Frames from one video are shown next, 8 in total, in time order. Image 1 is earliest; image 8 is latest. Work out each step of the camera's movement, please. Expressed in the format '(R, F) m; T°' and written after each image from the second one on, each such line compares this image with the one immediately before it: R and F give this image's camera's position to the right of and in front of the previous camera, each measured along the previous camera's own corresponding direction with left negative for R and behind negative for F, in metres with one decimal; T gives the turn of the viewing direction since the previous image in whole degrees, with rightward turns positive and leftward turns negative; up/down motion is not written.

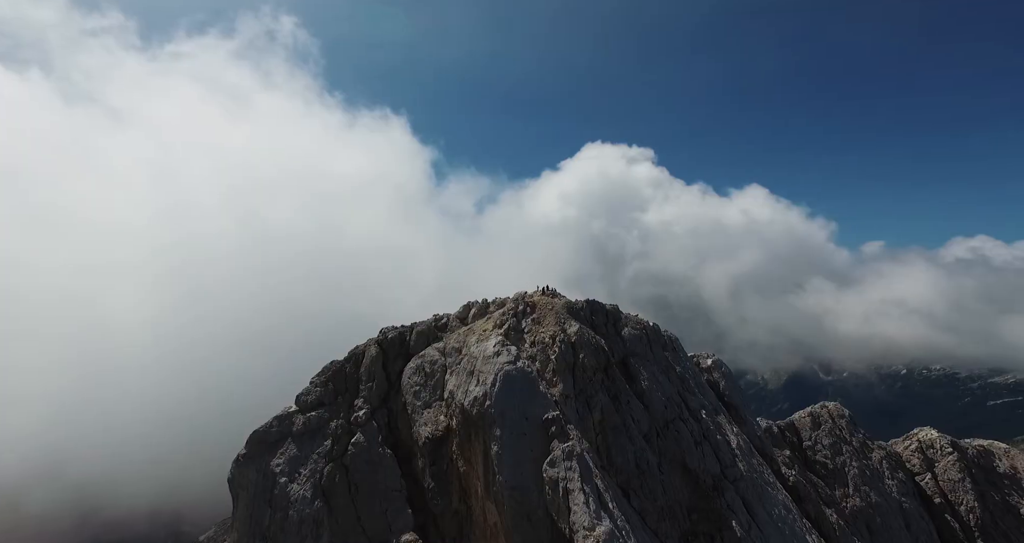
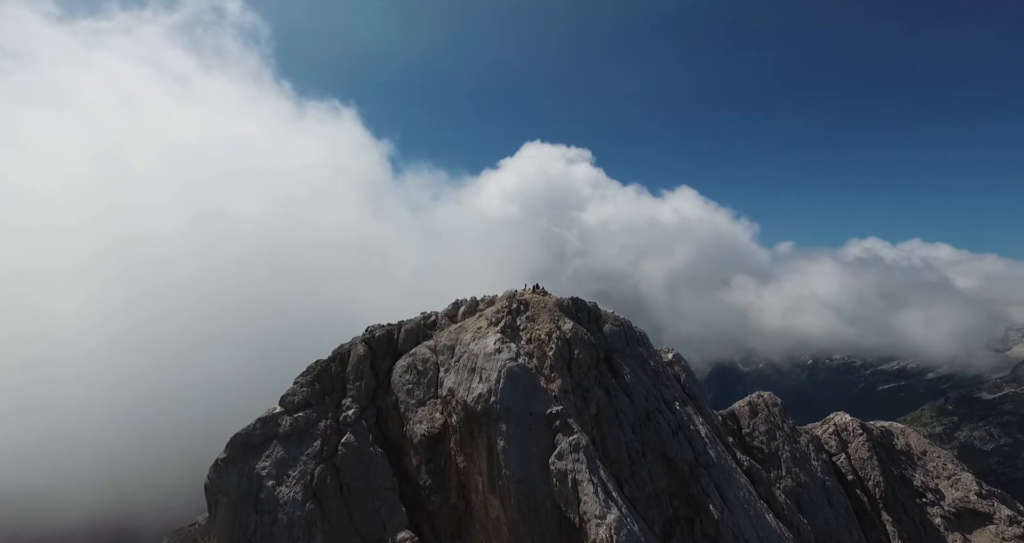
(-2.9, -0.4) m; +6°
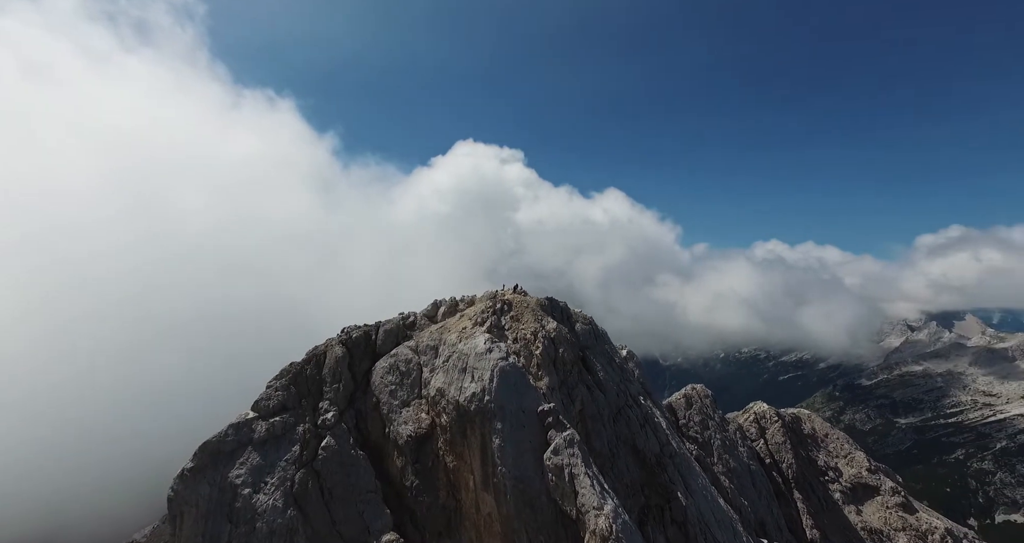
(-2.8, -0.4) m; +7°
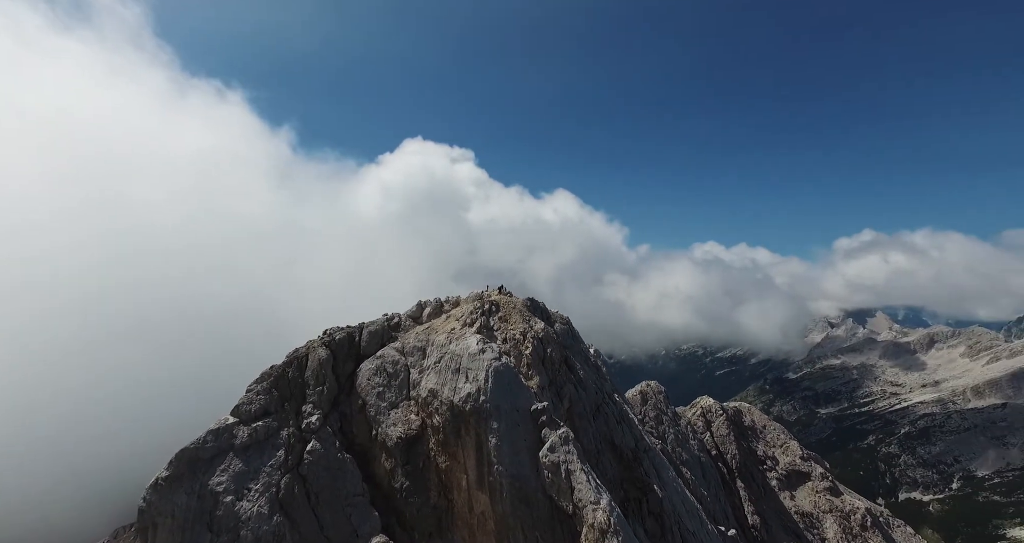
(-2.1, -0.3) m; +5°
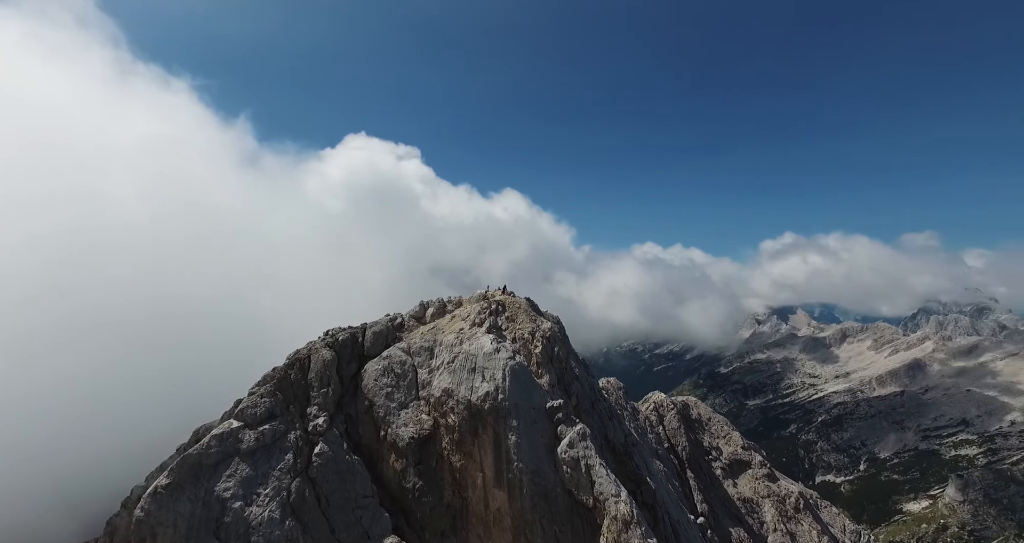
(-3.2, -0.4) m; +5°
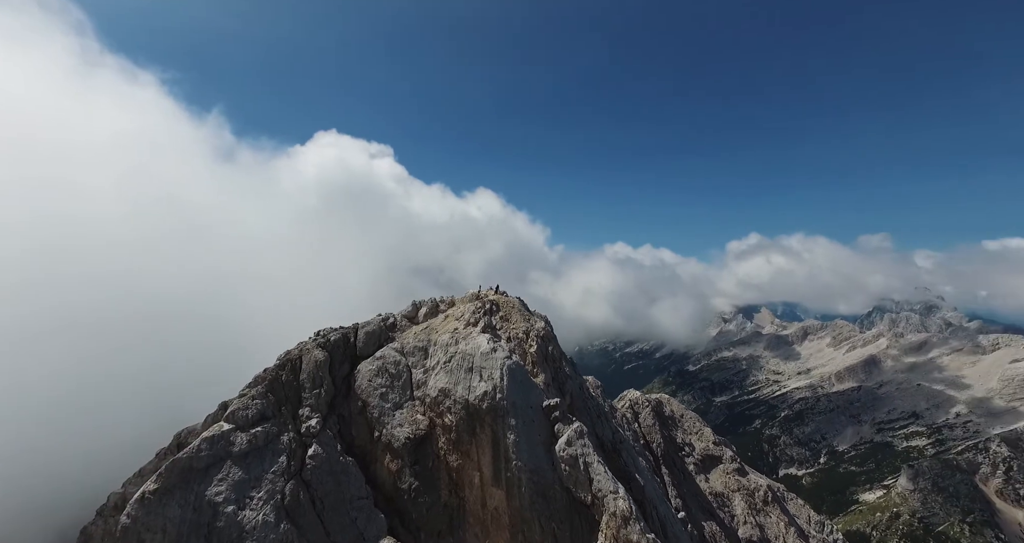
(-1.1, -0.1) m; +3°
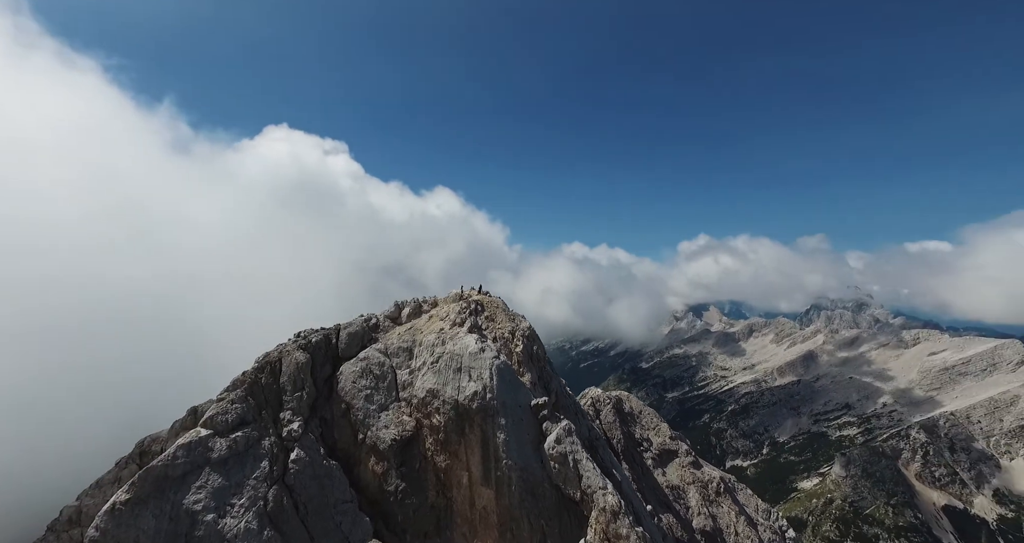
(-1.4, -0.1) m; +4°
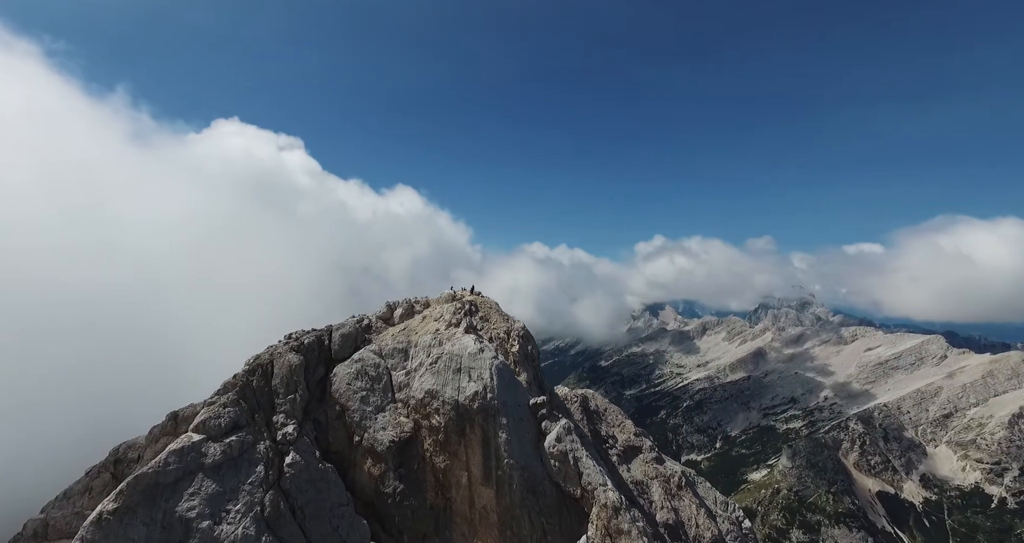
(-1.7, -0.2) m; +4°
